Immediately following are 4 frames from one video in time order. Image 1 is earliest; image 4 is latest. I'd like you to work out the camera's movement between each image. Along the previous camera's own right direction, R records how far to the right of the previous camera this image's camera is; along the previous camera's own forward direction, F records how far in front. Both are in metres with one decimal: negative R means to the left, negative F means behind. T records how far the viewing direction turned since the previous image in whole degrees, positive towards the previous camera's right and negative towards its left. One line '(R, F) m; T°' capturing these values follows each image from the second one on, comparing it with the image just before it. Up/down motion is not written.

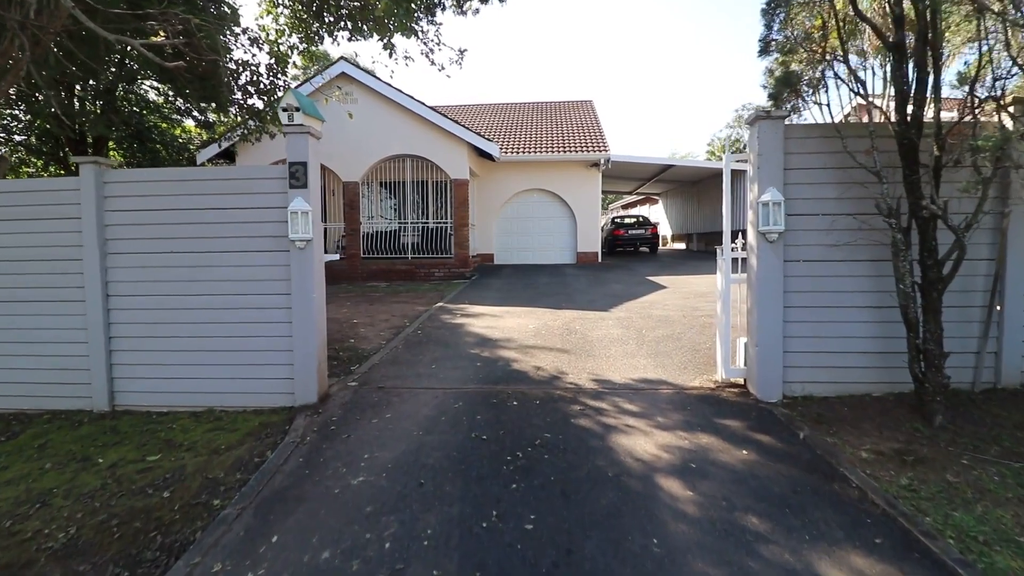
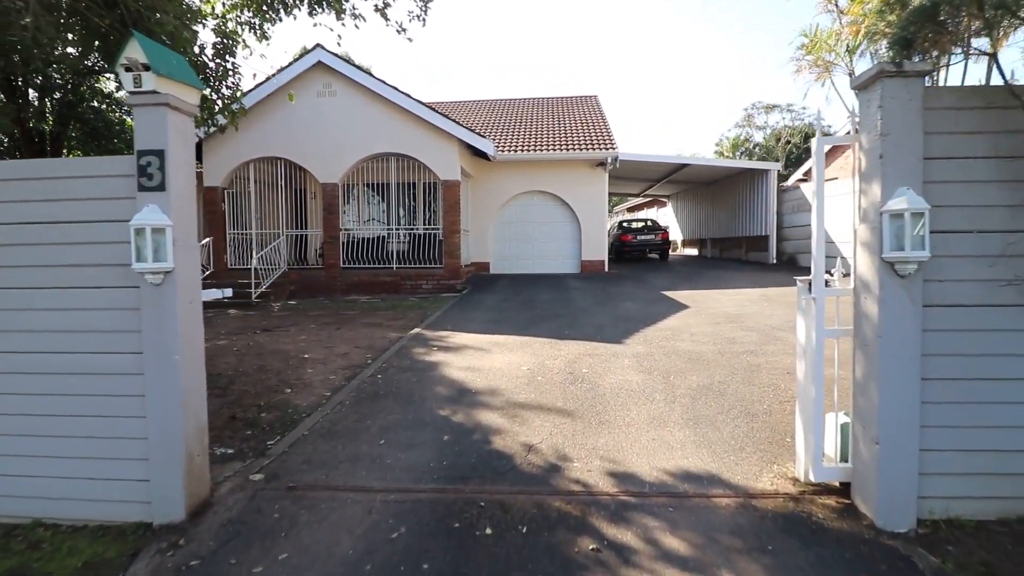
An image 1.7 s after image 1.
(+0.2, +1.9) m; 0°
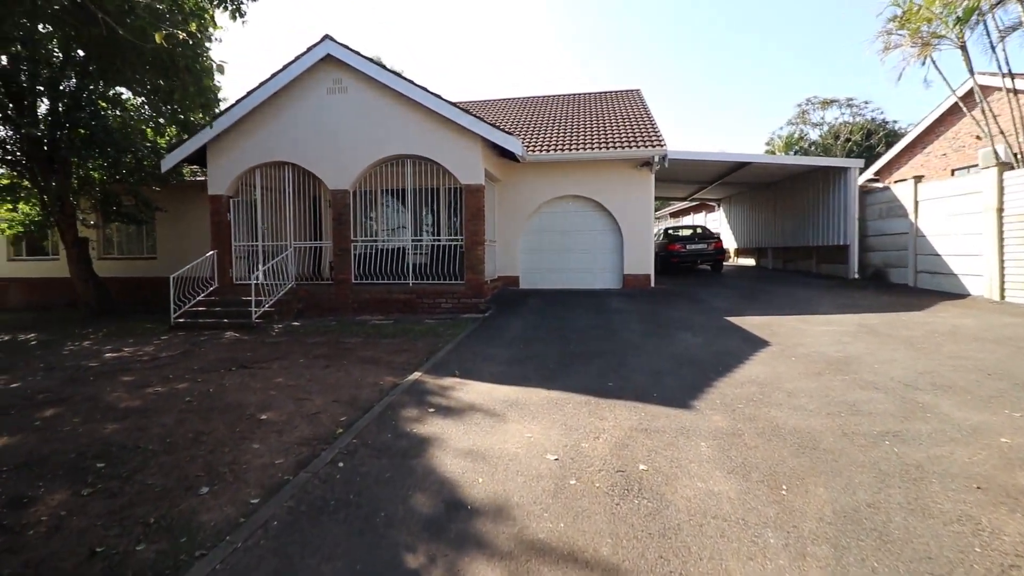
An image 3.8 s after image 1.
(+0.1, +2.1) m; -4°
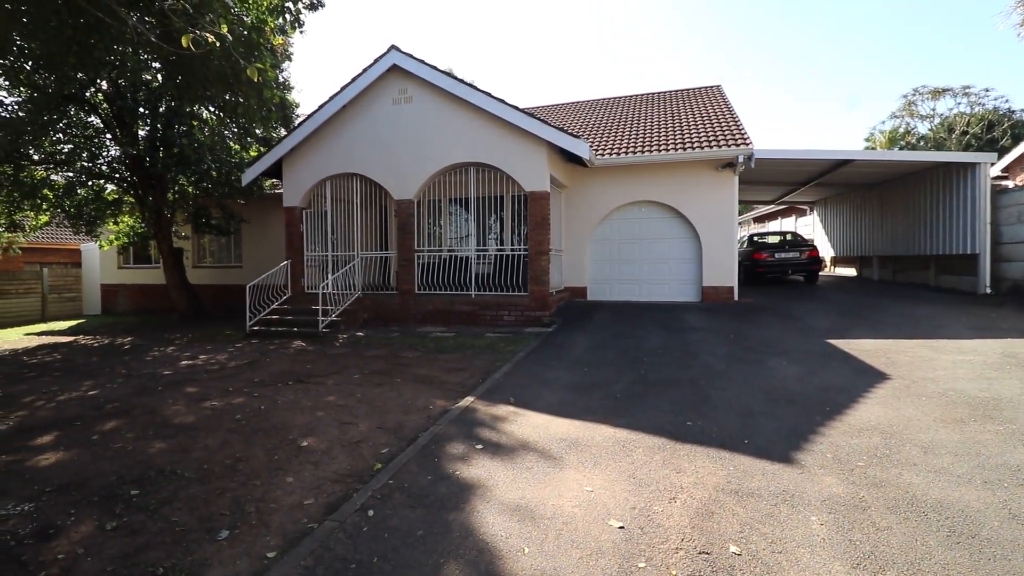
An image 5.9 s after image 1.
(+0.1, +0.7) m; -8°
